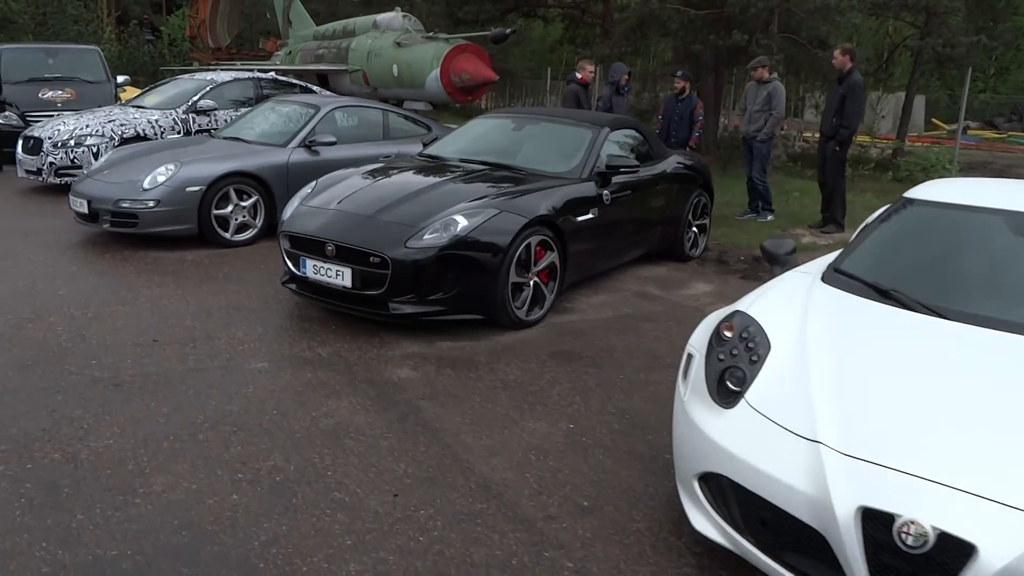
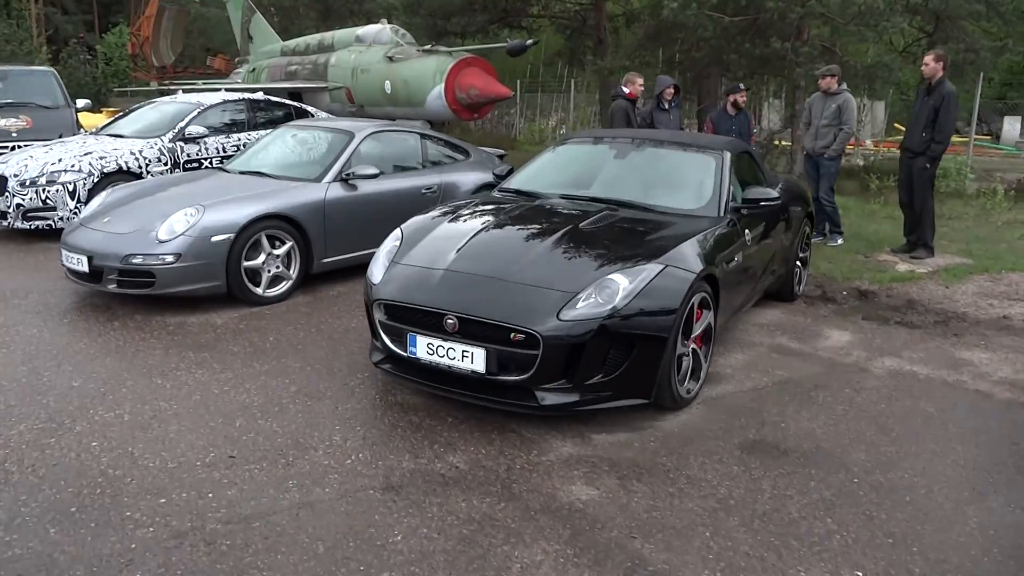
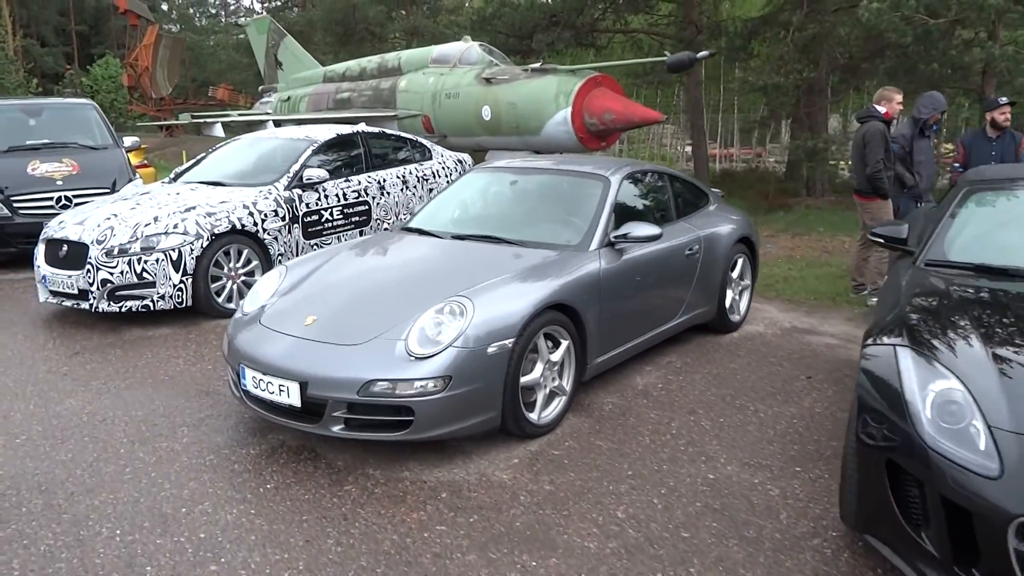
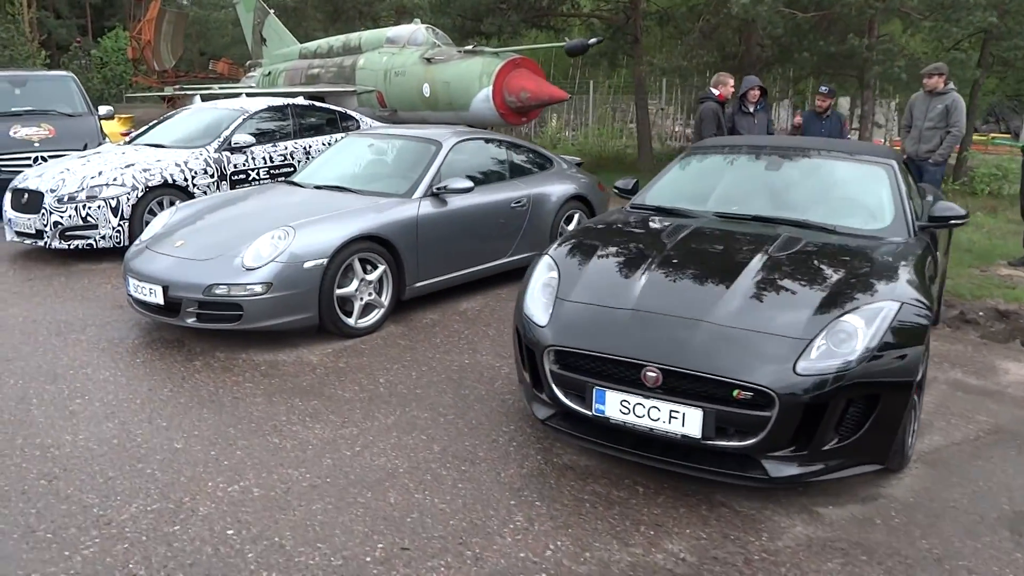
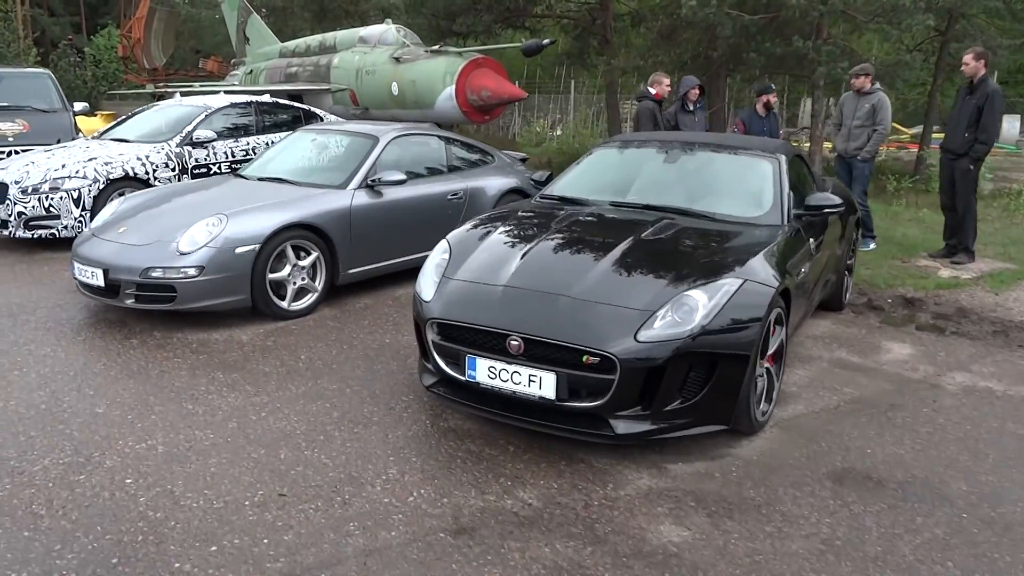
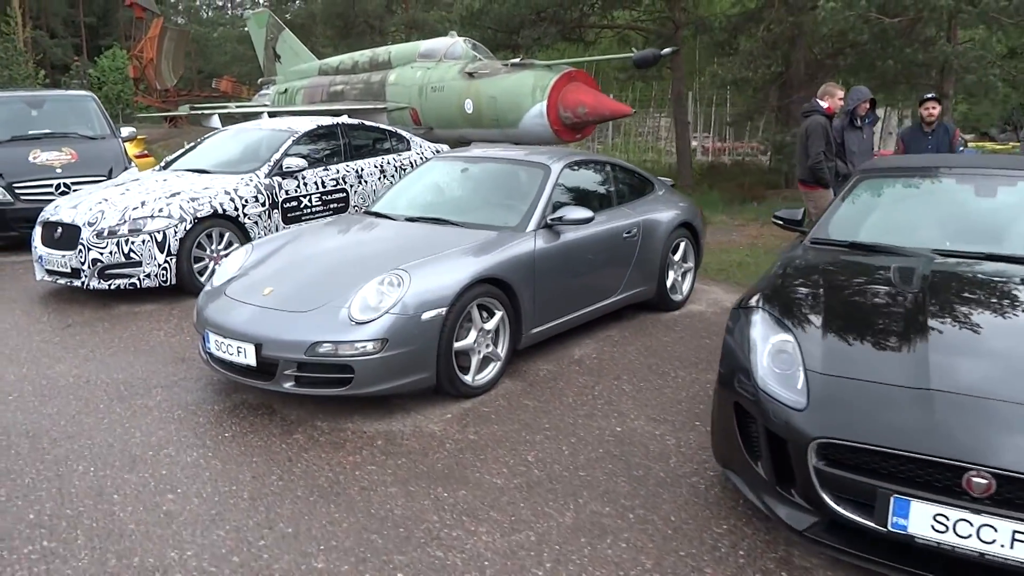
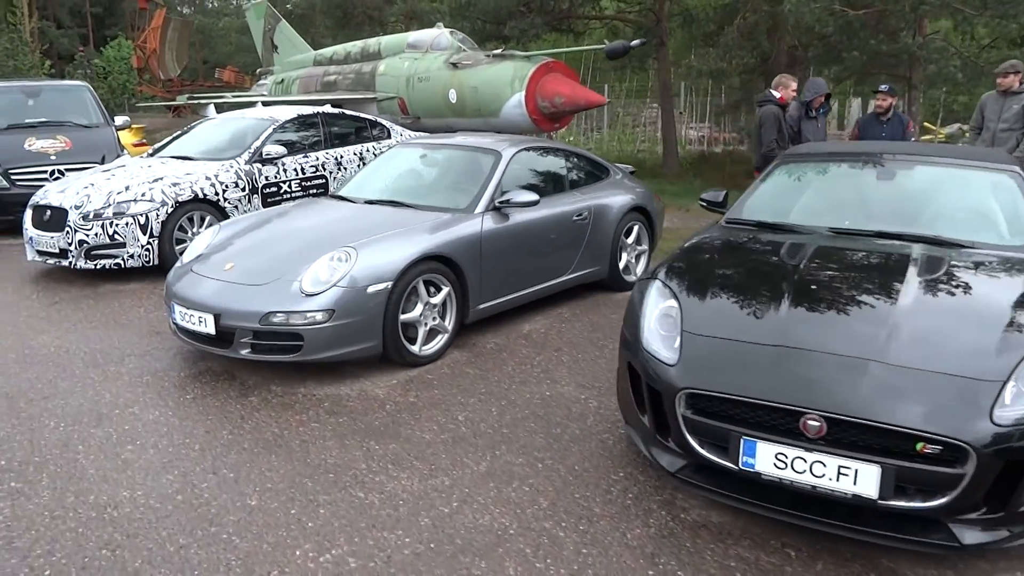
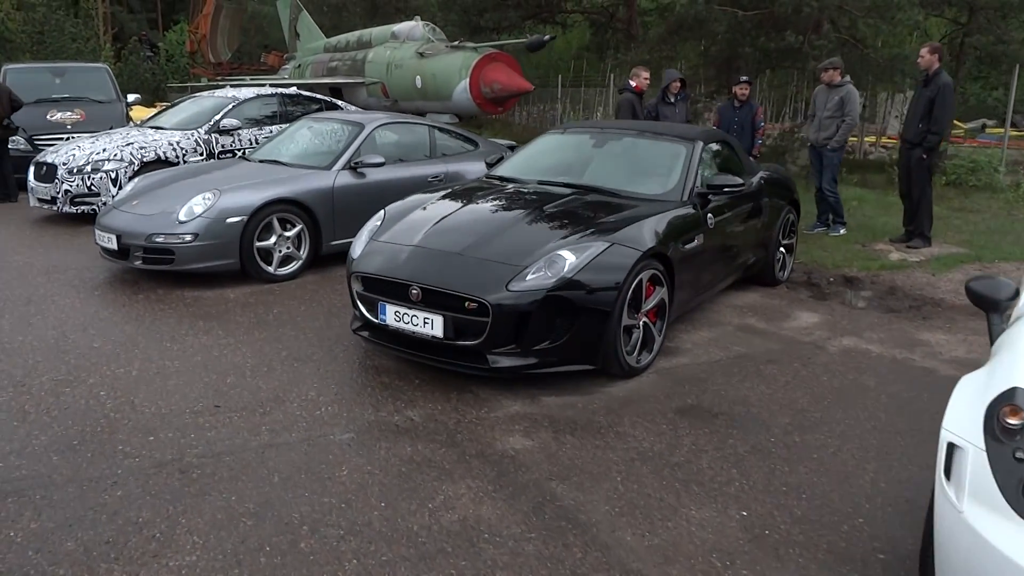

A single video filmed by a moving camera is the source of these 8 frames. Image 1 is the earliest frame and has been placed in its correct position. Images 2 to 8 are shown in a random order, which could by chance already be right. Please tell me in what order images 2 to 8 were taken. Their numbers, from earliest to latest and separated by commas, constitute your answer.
8, 2, 5, 4, 7, 6, 3
